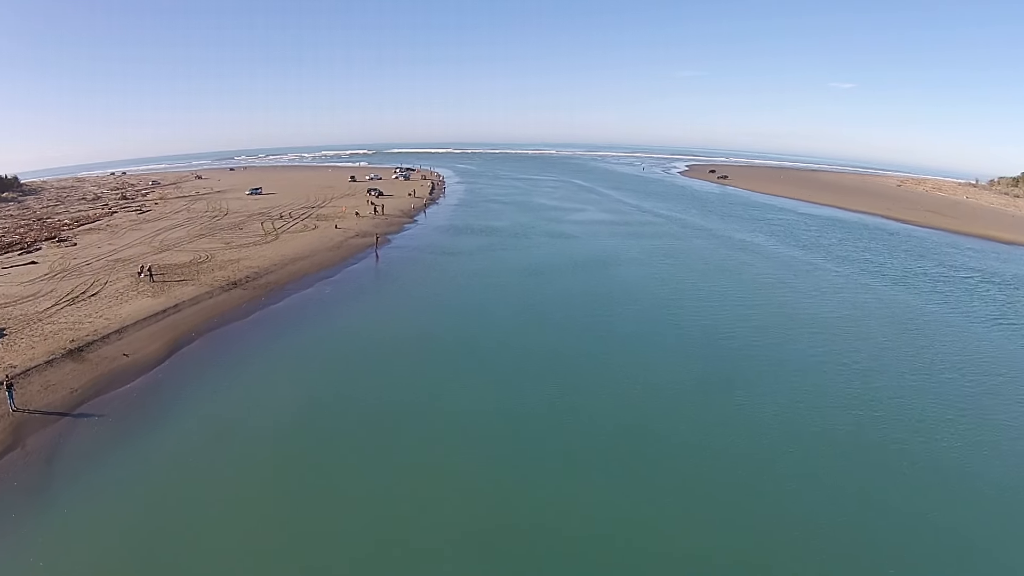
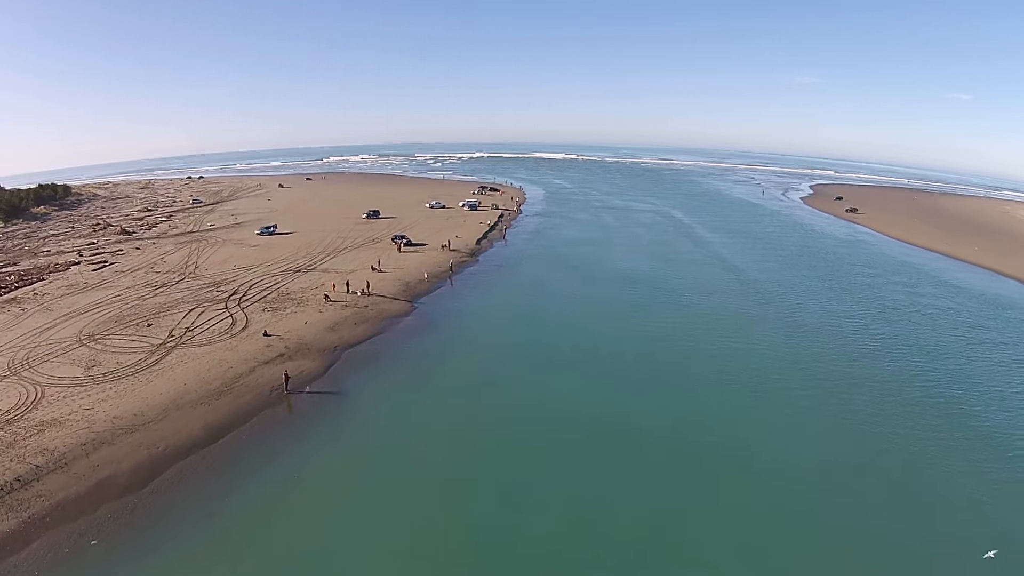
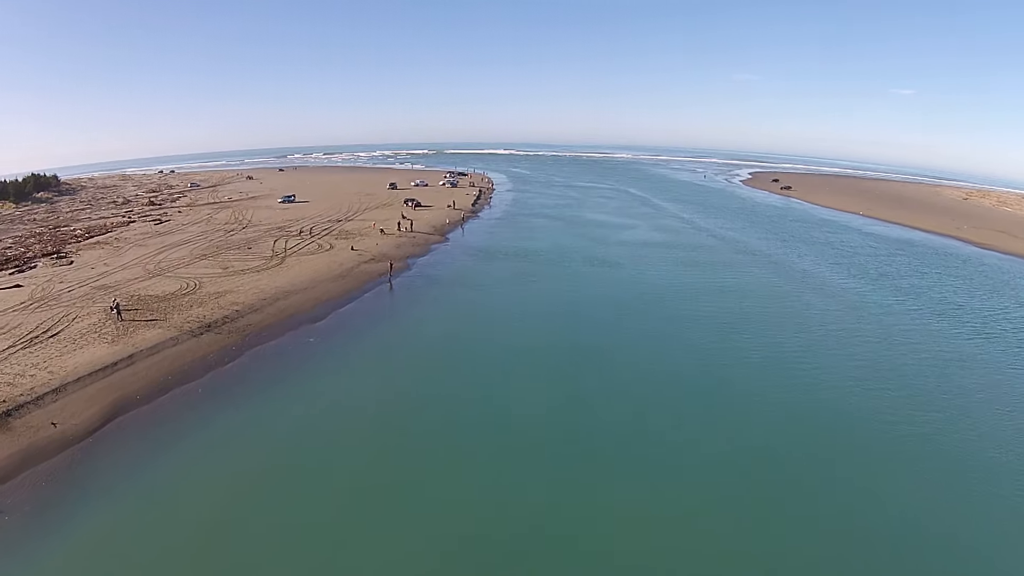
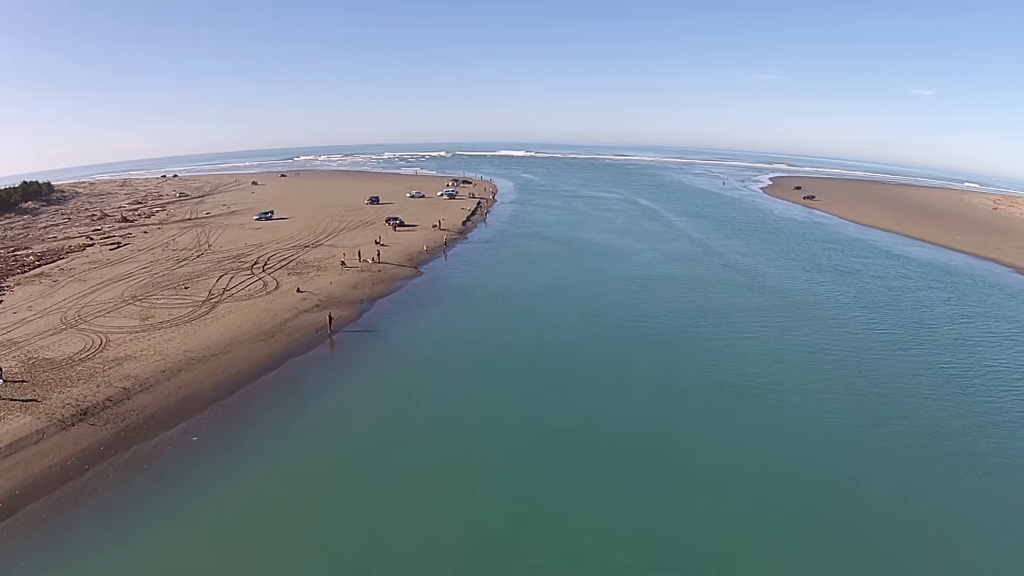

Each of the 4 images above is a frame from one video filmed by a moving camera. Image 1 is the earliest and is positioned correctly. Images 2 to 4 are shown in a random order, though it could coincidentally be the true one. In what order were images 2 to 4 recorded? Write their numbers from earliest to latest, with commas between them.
3, 4, 2
